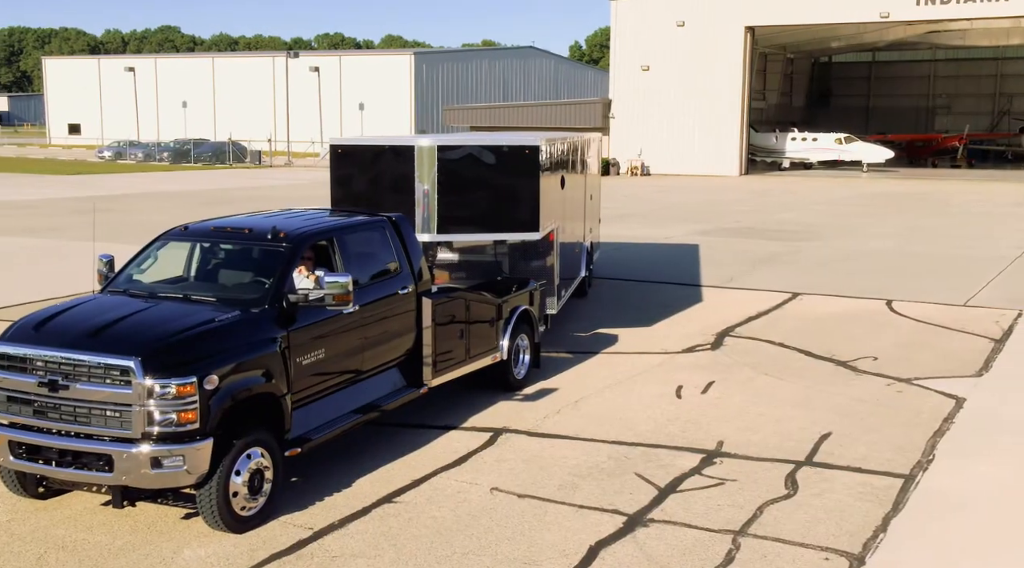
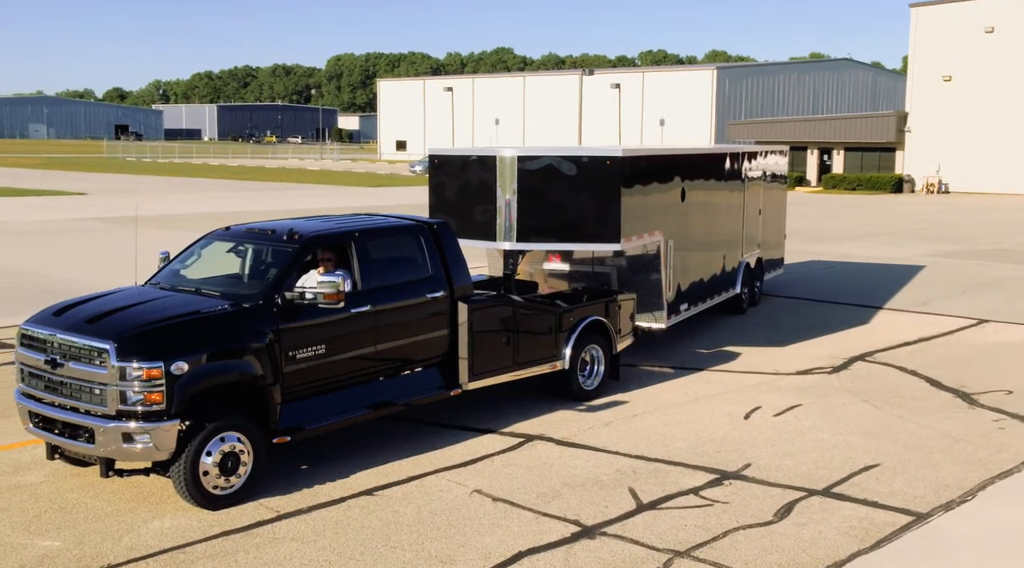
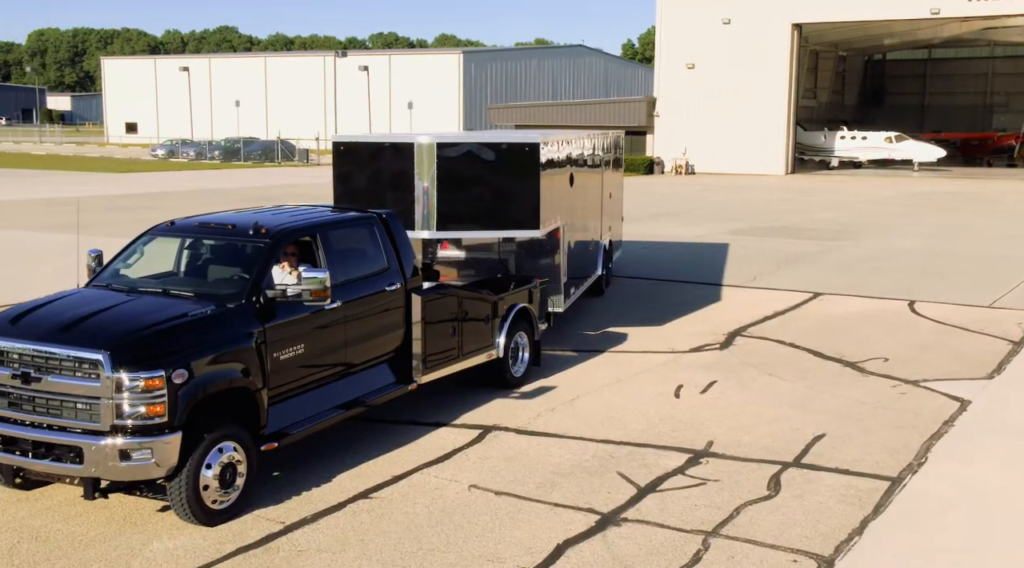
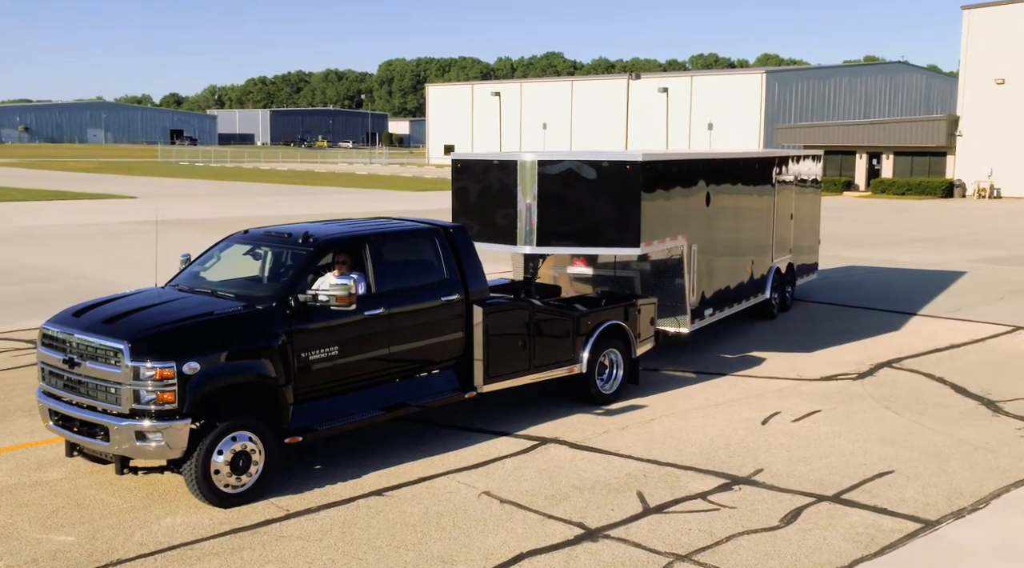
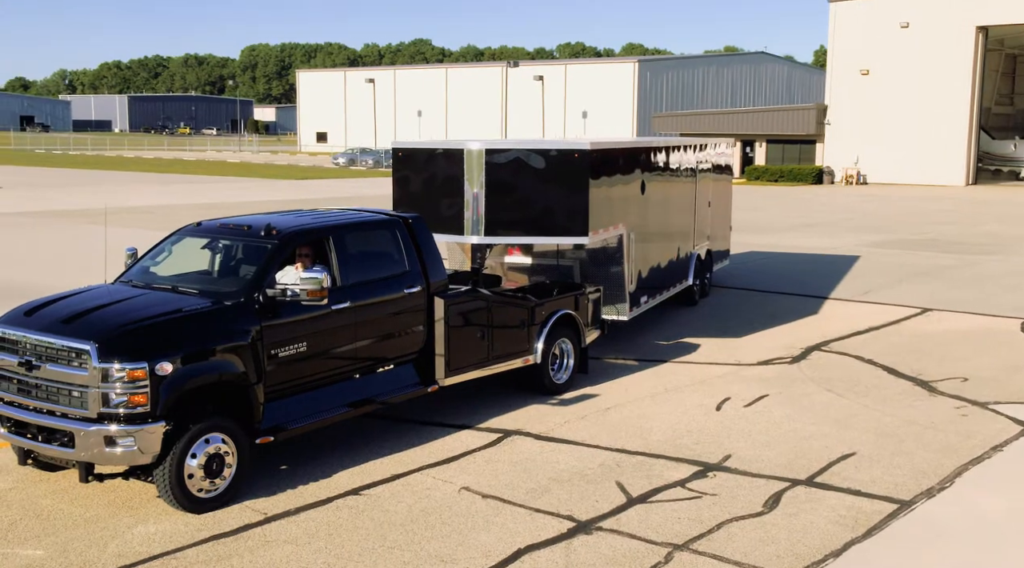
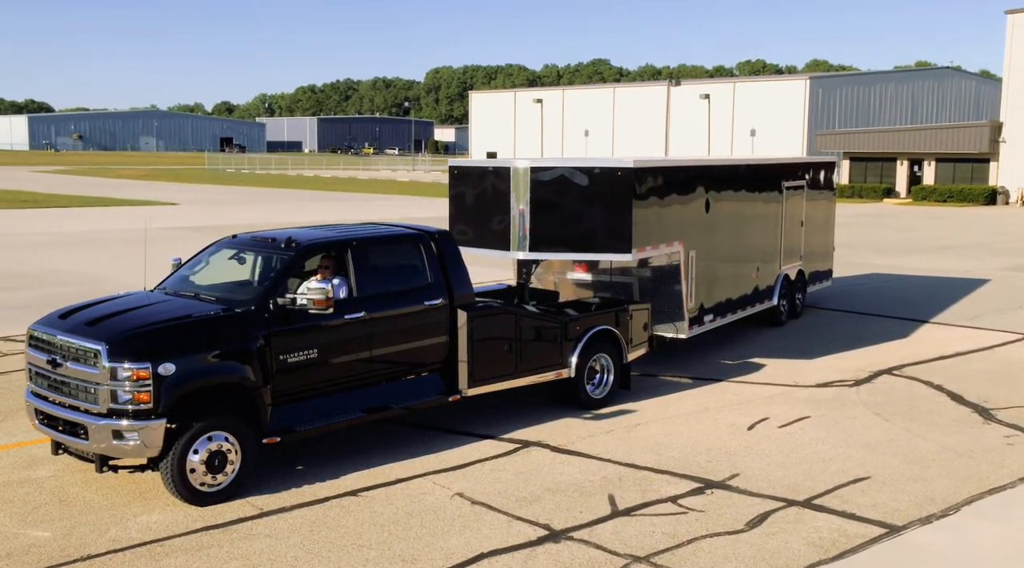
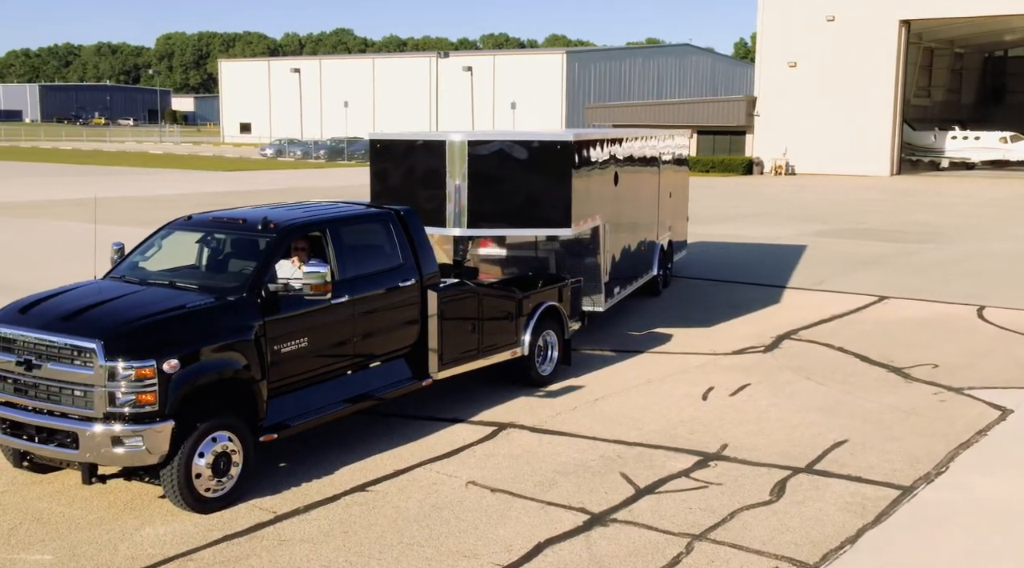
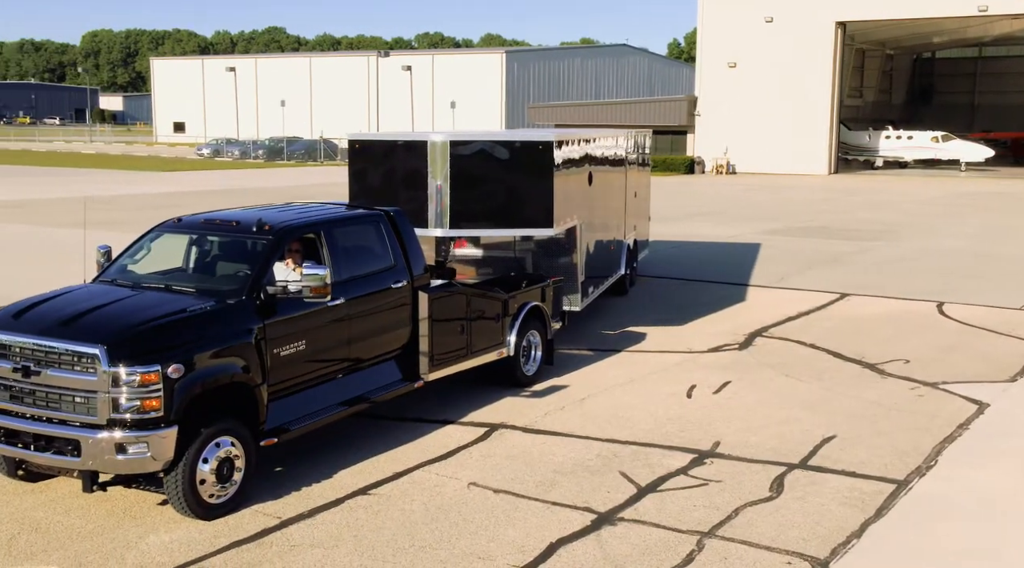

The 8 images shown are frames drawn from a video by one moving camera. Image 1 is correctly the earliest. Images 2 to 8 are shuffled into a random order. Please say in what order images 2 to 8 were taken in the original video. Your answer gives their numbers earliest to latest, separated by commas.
3, 8, 7, 5, 2, 4, 6
